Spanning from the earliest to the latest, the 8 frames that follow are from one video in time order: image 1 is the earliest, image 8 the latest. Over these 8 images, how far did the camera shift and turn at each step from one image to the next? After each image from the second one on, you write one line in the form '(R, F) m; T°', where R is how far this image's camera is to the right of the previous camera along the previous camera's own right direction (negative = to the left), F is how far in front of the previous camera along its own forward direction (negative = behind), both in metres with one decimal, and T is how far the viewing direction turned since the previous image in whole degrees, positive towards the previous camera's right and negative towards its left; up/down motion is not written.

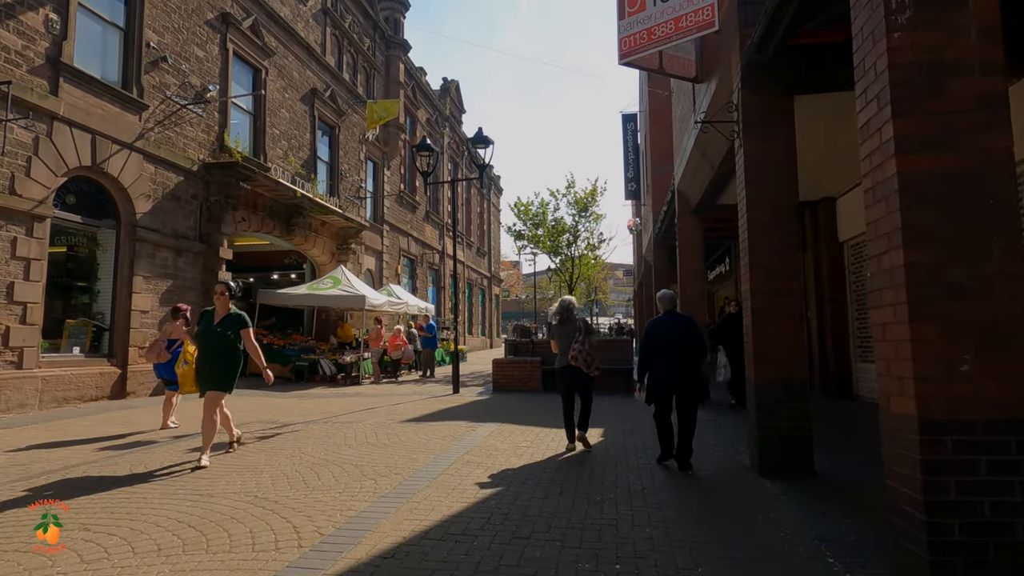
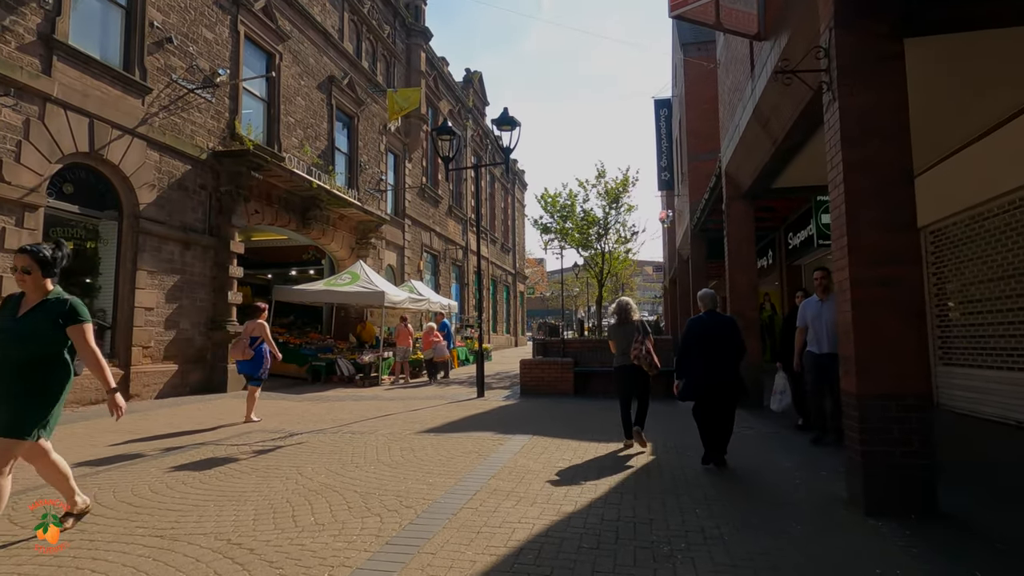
(-0.1, +1.0) m; -2°
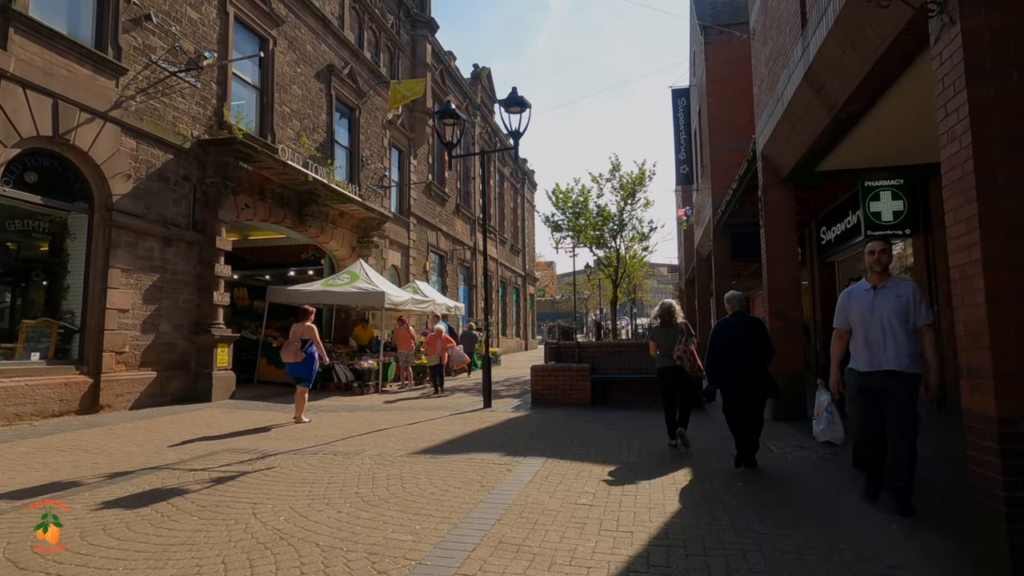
(0.0, +1.1) m; -1°
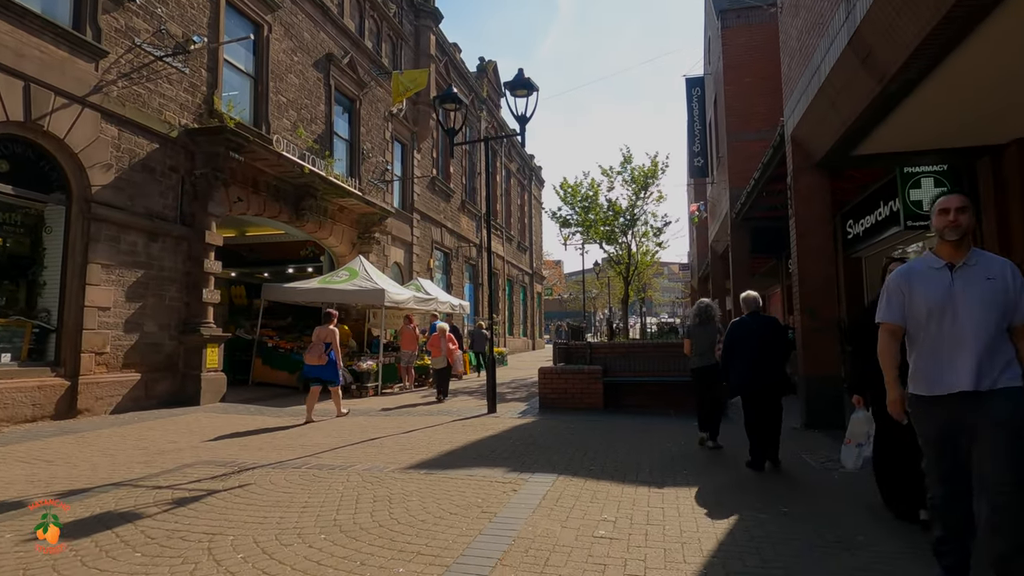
(0.0, +0.7) m; -1°
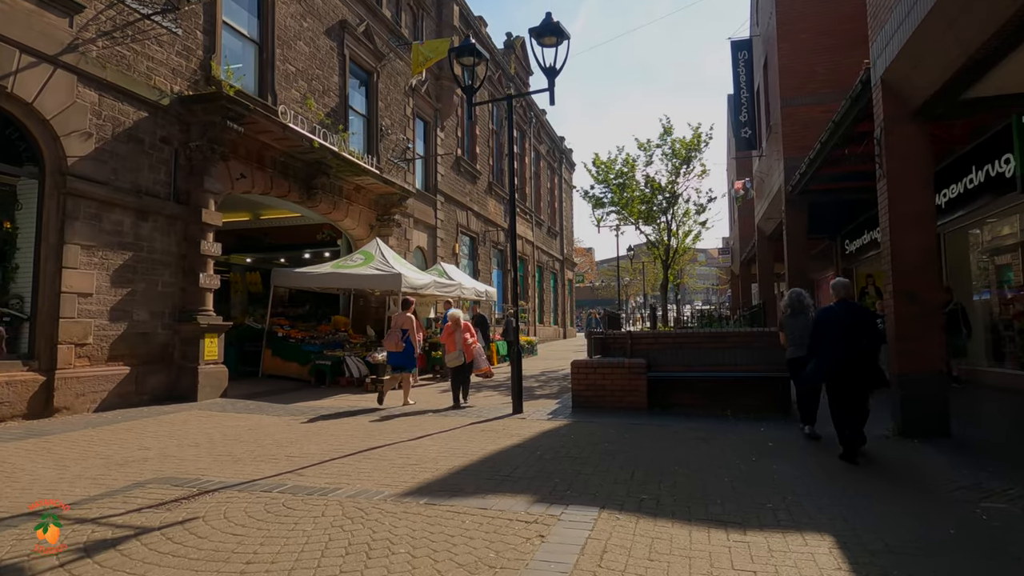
(0.0, +1.3) m; -3°
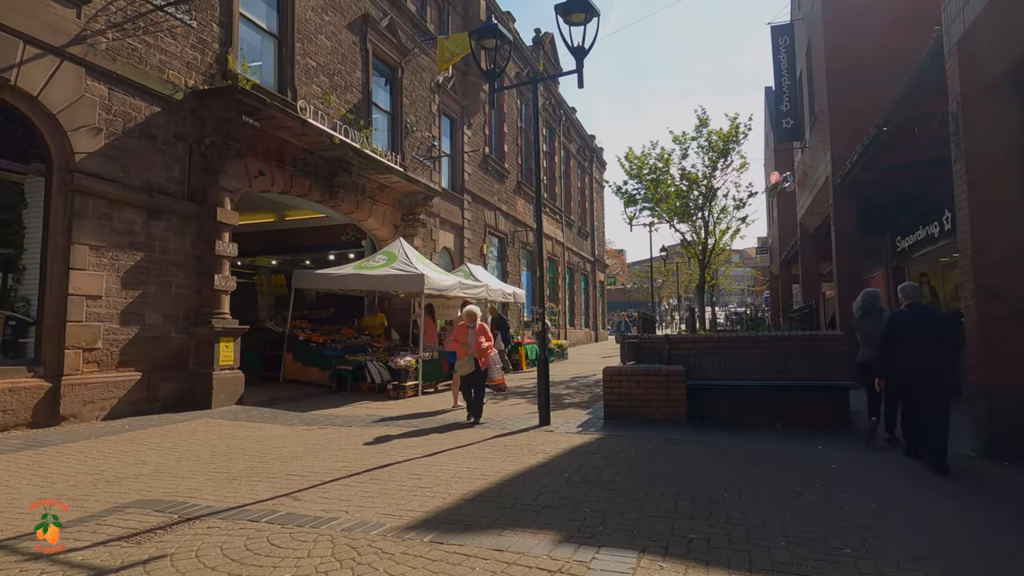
(+0.1, +0.6) m; -3°
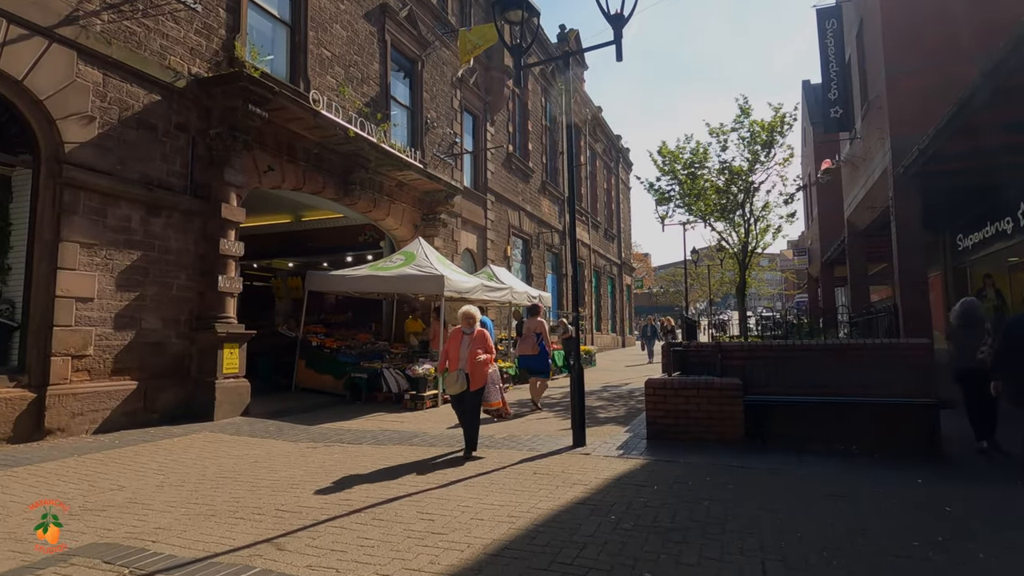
(-0.1, +0.9) m; -2°
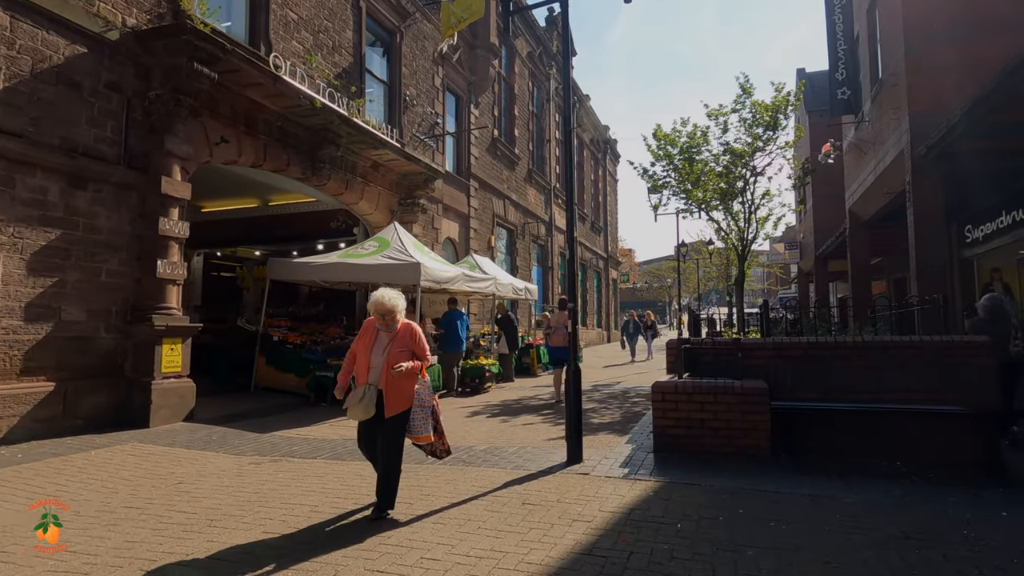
(0.0, +1.1) m; +2°
